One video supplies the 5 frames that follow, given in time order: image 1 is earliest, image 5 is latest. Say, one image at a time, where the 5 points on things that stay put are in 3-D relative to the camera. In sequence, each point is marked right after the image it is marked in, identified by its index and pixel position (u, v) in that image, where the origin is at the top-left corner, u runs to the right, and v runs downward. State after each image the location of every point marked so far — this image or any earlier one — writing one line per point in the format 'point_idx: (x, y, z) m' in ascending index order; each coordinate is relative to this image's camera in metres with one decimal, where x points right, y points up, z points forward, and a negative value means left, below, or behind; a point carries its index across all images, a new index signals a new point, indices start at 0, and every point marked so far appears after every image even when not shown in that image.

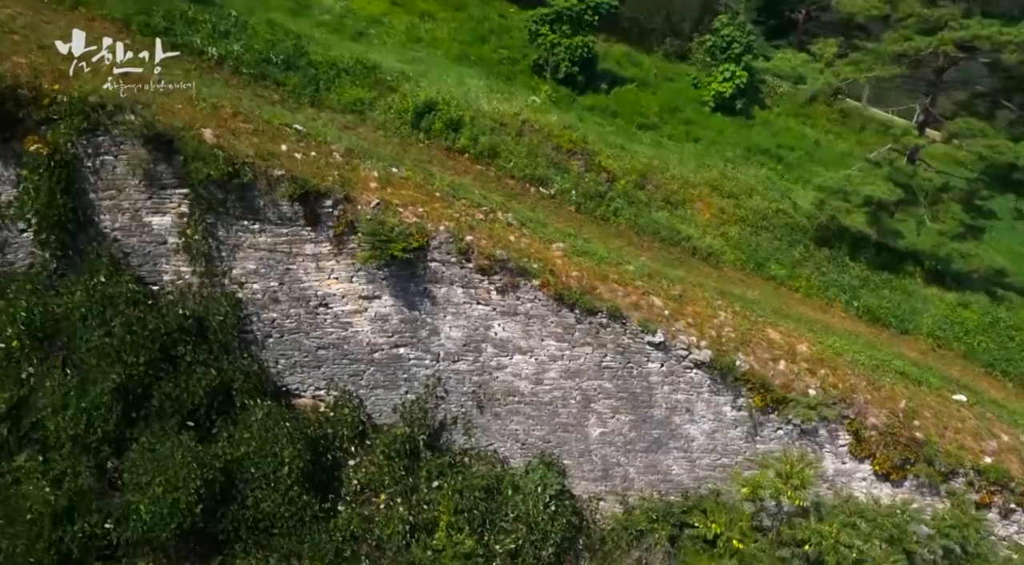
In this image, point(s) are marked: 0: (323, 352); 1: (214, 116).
0: (-1.8, -0.7, +6.9) m
1: (-2.8, +1.6, +6.8) m
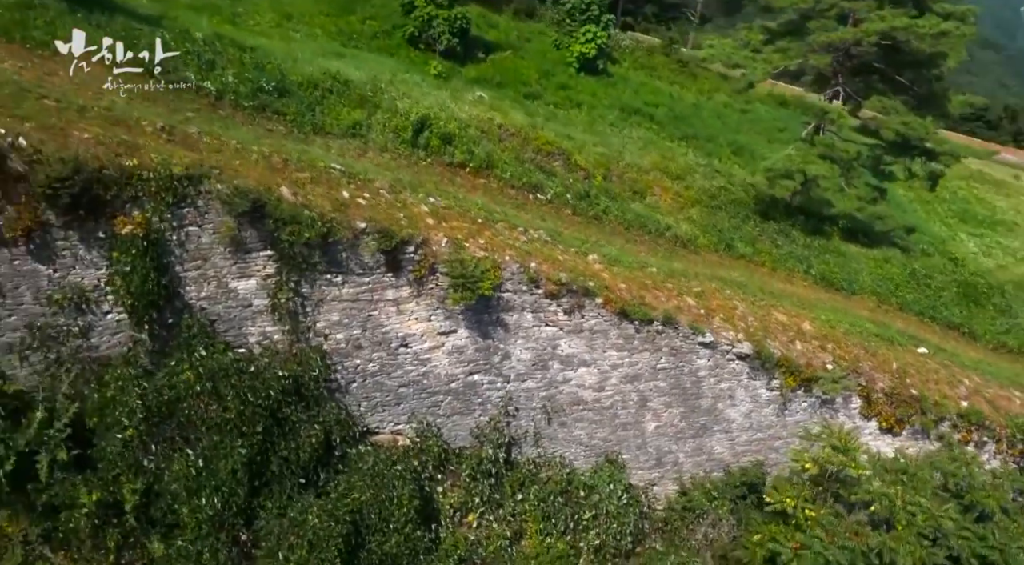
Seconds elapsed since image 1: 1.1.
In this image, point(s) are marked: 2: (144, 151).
0: (-1.1, -1.1, +7.1) m
1: (-2.3, +1.1, +6.7) m
2: (-3.0, +1.0, +5.9) m
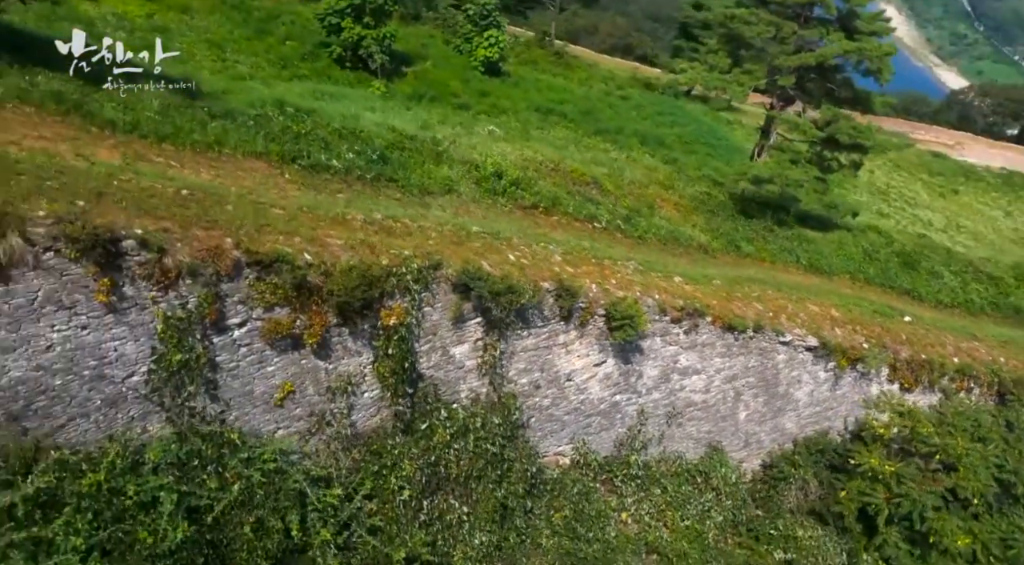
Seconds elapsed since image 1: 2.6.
0: (+0.6, -1.6, +8.3) m
1: (-0.7, +0.4, +7.6) m
2: (-1.2, +0.3, +6.6) m
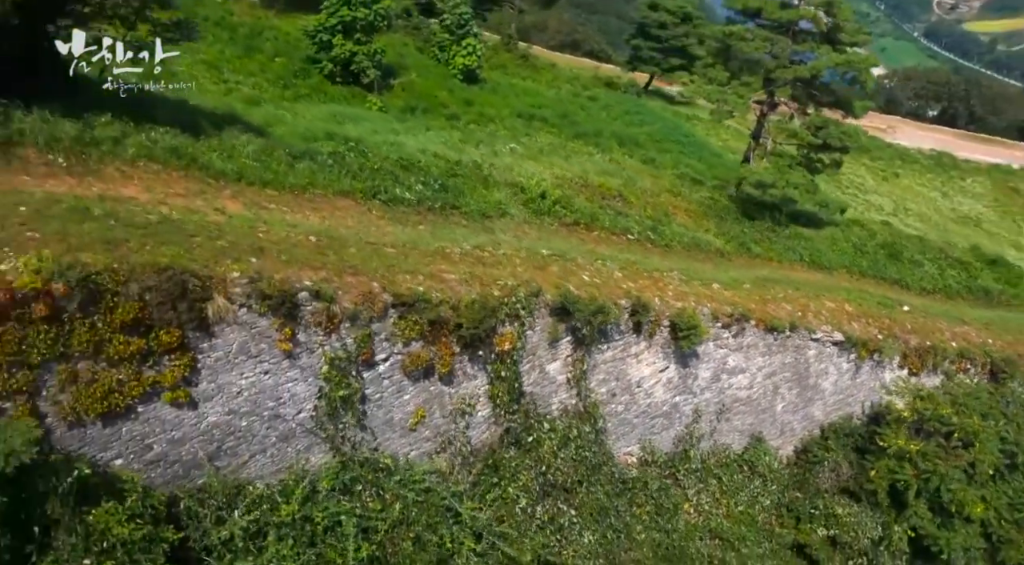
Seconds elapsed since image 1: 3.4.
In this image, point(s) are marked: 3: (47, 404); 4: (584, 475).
0: (+1.6, -1.7, +9.1) m
1: (+0.2, +0.2, +8.2) m
2: (-0.2, 0.0, +7.3) m
3: (-3.0, -0.8, +4.6) m
4: (+0.8, -2.1, +7.7) m
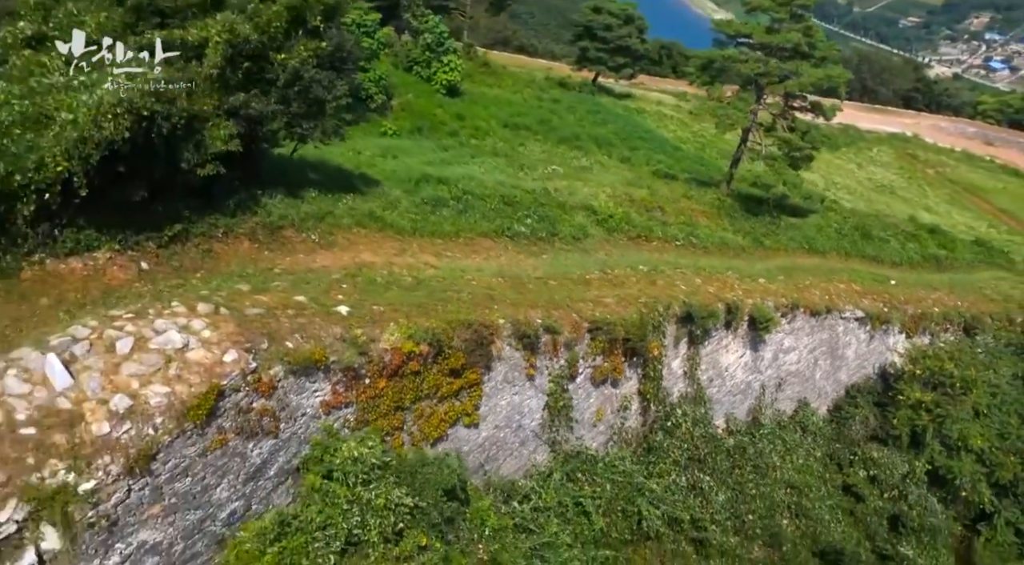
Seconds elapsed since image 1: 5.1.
0: (+3.2, -1.8, +11.0) m
1: (+1.8, 0.0, +10.0) m
2: (+1.5, -0.2, +9.0) m
3: (-0.9, -1.3, +6.1) m
4: (+2.7, -2.2, +9.6) m
